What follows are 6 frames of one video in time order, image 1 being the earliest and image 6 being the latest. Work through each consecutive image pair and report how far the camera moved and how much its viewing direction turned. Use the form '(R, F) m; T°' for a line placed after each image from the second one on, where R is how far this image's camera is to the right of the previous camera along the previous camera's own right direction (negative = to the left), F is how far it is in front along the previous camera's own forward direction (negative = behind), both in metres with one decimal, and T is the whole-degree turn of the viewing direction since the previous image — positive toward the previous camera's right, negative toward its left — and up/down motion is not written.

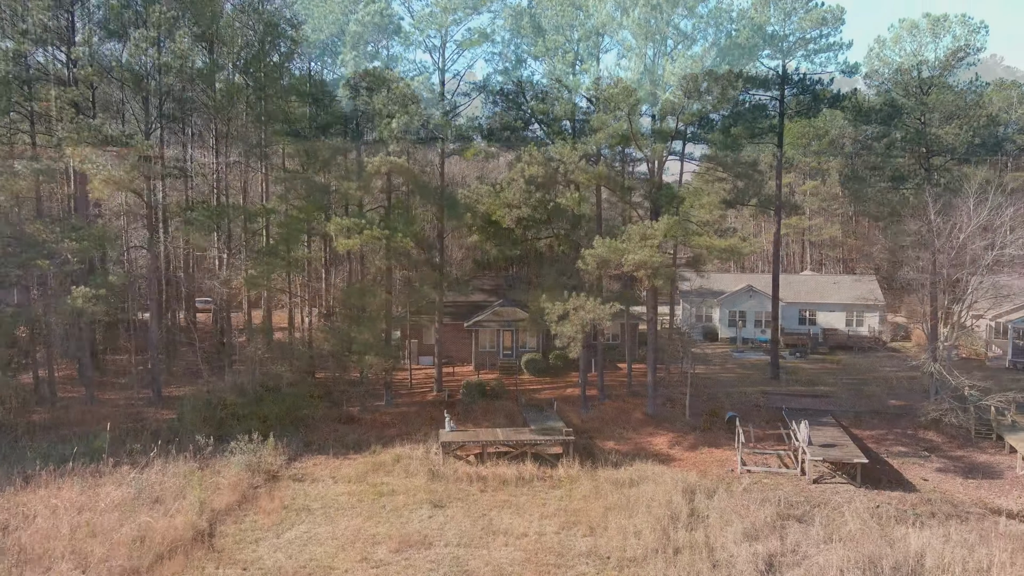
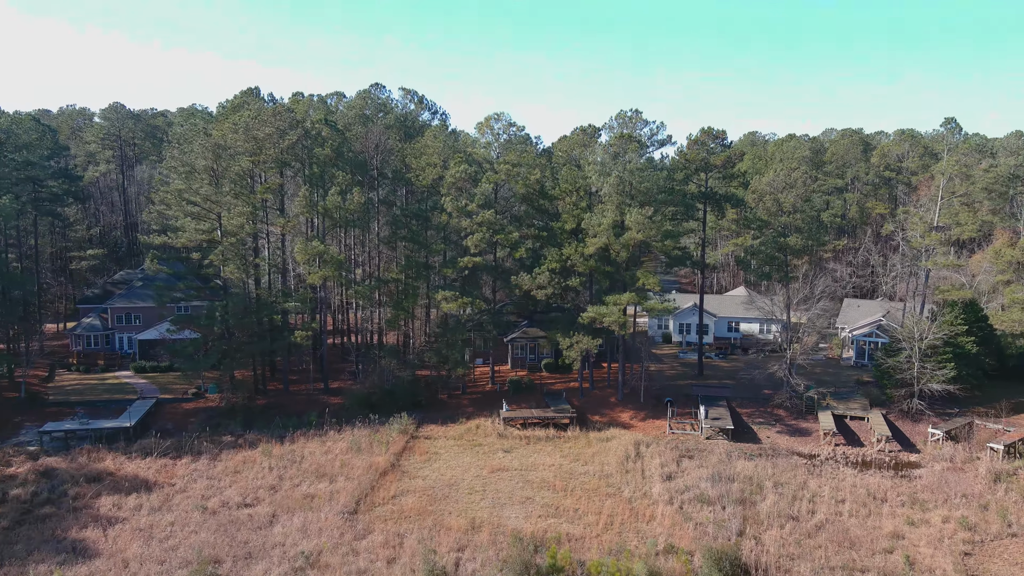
(-1.1, -9.1) m; +1°
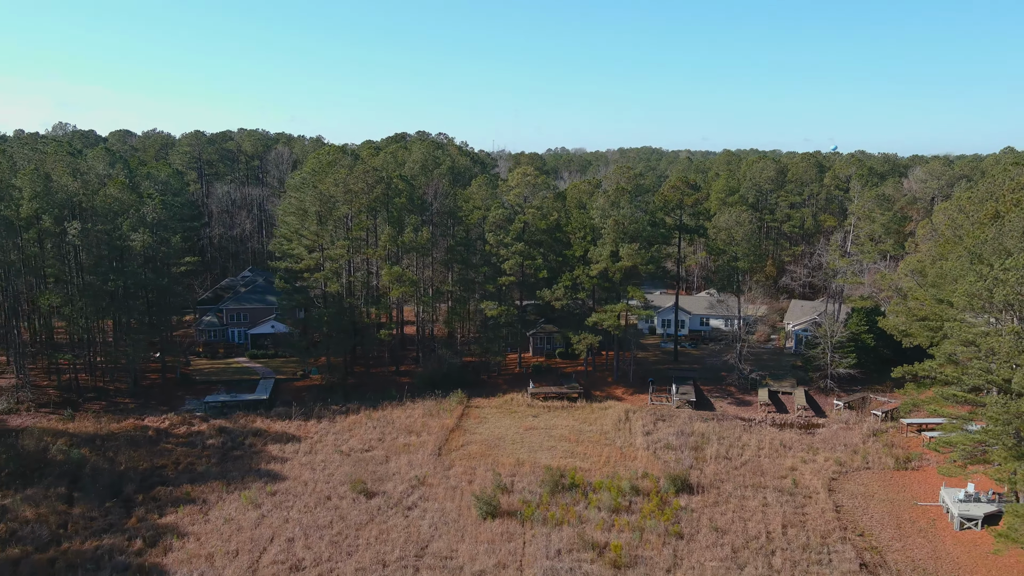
(-1.1, -8.0) m; 0°
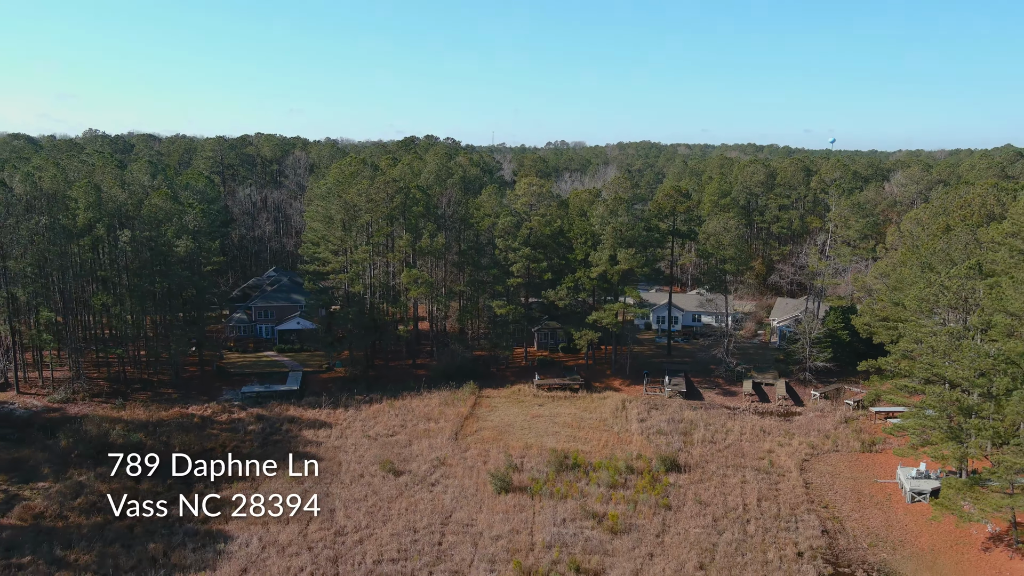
(-0.4, -2.9) m; 0°
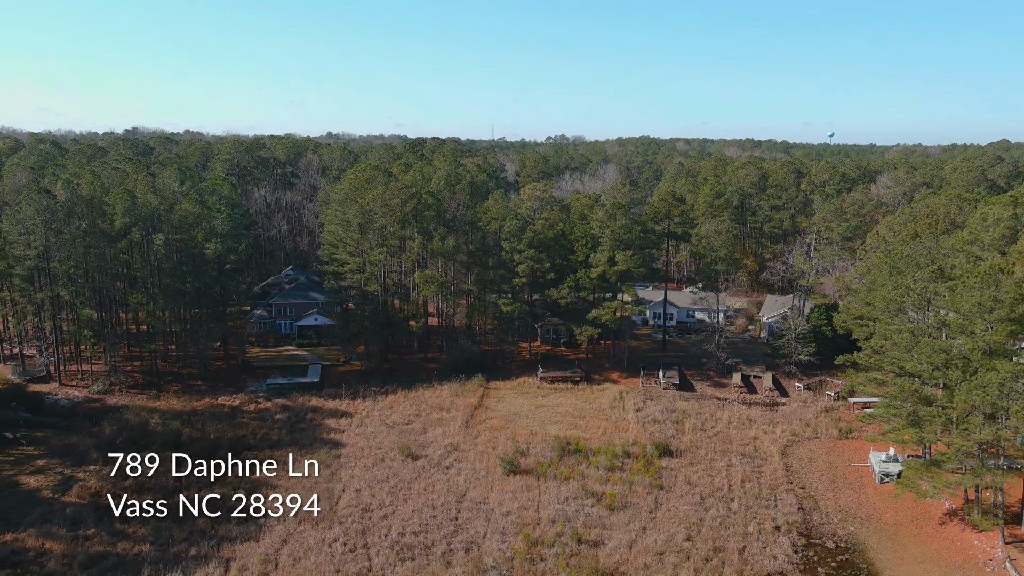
(-0.3, -2.3) m; 0°
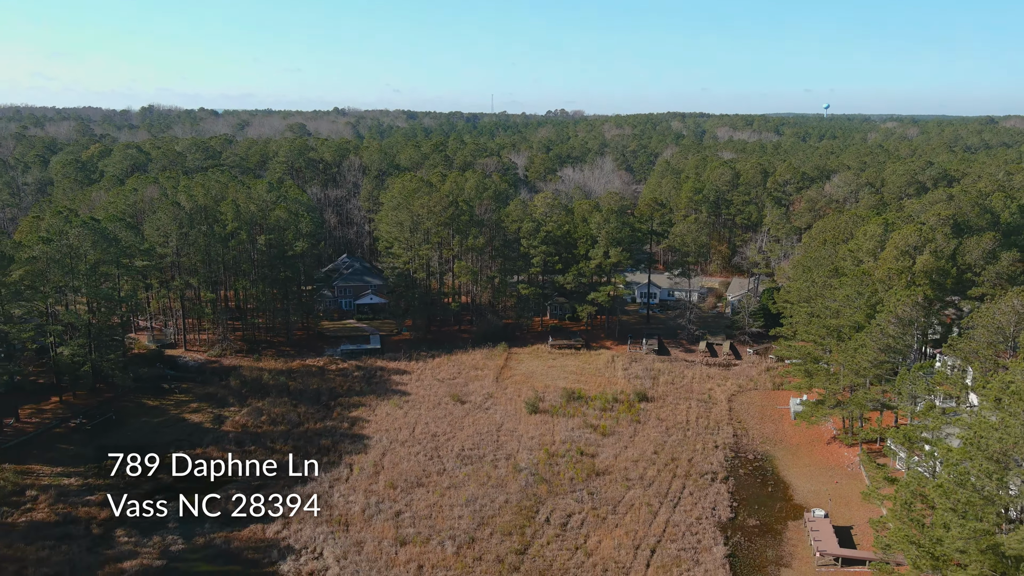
(-1.1, -9.8) m; 0°
